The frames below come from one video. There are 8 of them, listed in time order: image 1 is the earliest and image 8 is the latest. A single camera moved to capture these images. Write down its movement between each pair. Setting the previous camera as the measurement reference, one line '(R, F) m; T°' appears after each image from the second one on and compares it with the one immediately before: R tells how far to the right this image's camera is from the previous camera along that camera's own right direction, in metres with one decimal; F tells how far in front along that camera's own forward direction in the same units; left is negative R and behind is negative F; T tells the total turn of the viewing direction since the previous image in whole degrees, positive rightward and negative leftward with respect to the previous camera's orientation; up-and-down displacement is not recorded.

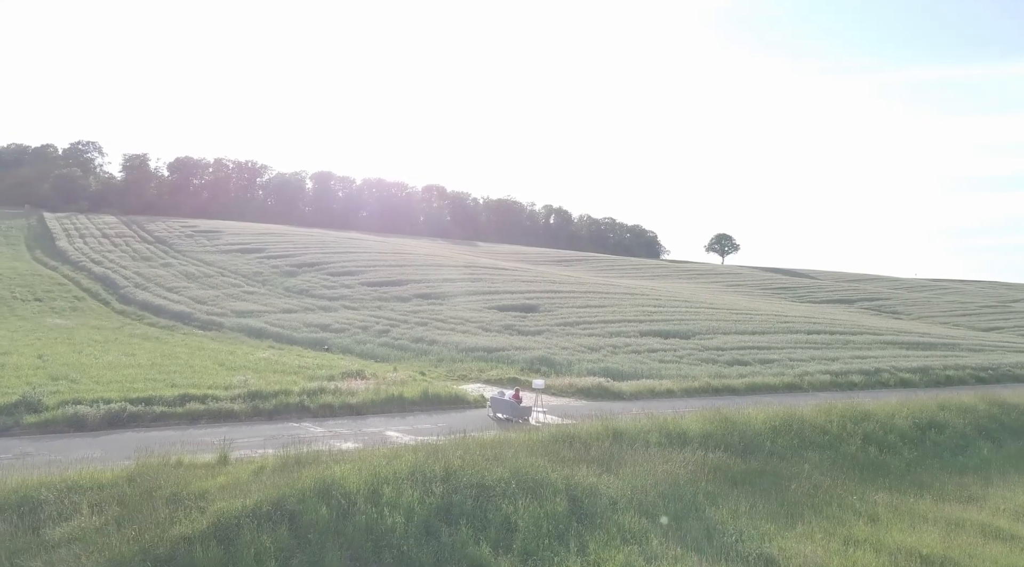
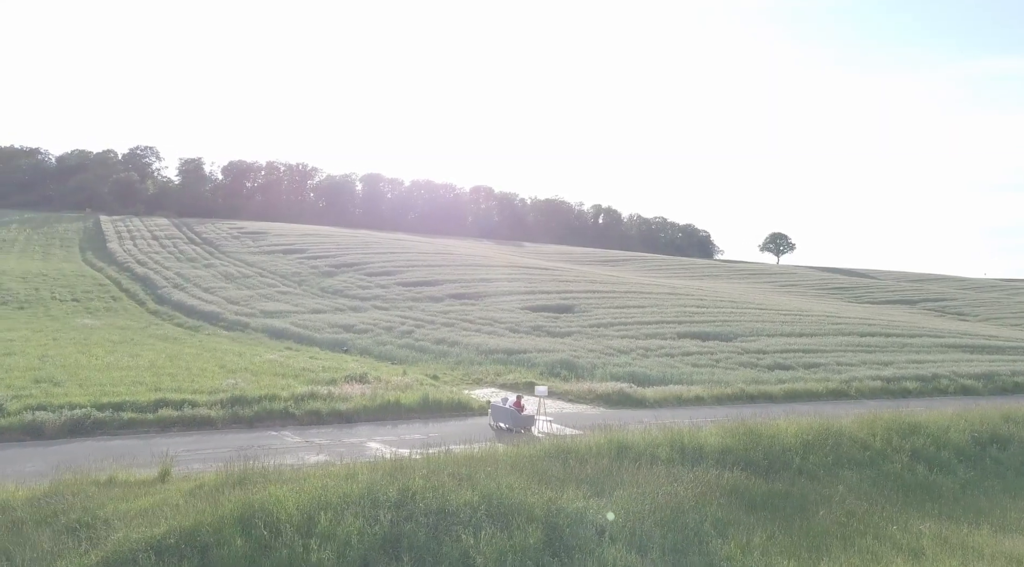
(+1.2, +1.8) m; -4°
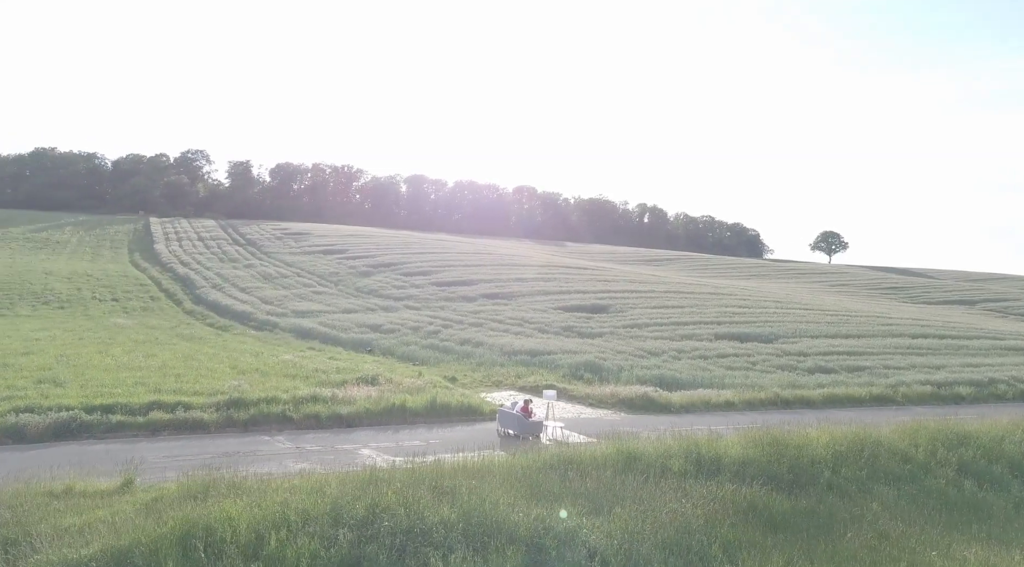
(+0.8, +1.1) m; -3°
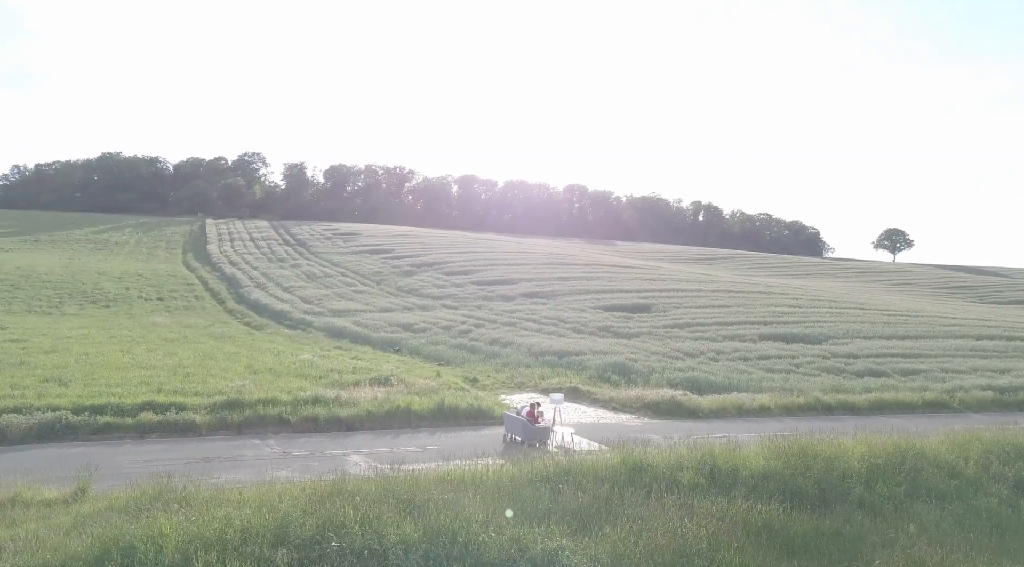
(+1.0, +1.1) m; -4°
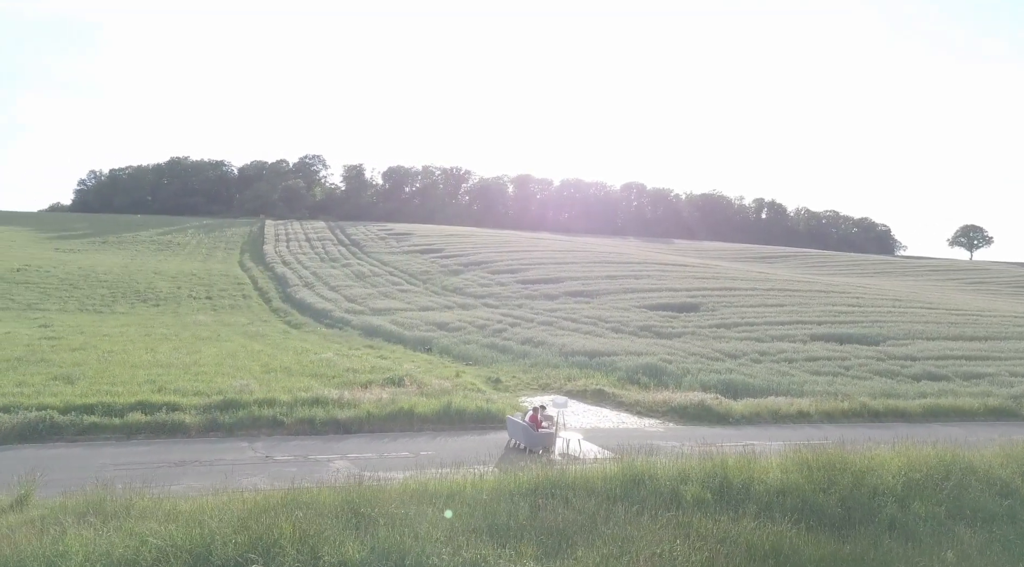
(+1.1, +1.1) m; -4°
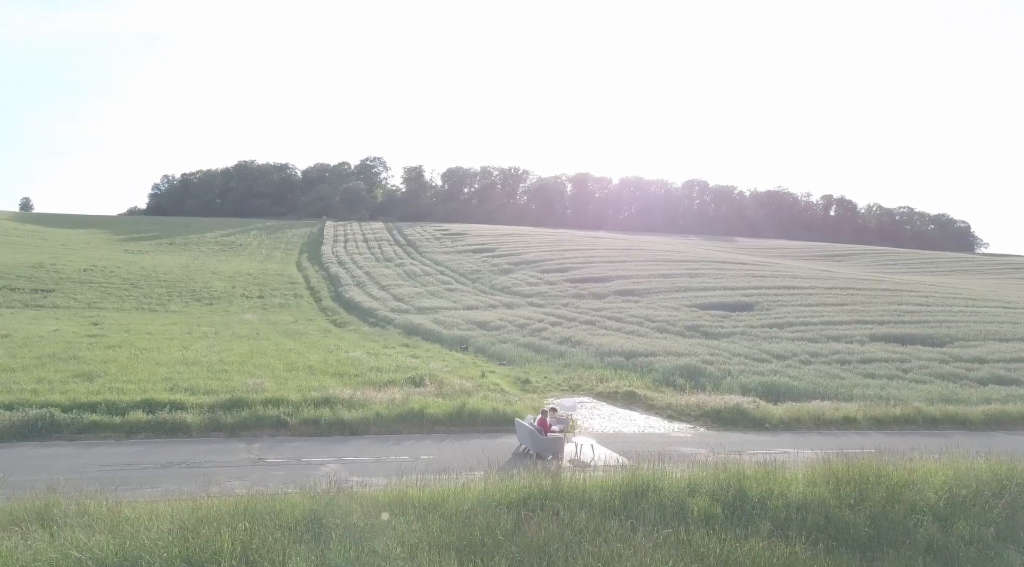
(+0.9, +0.9) m; -4°
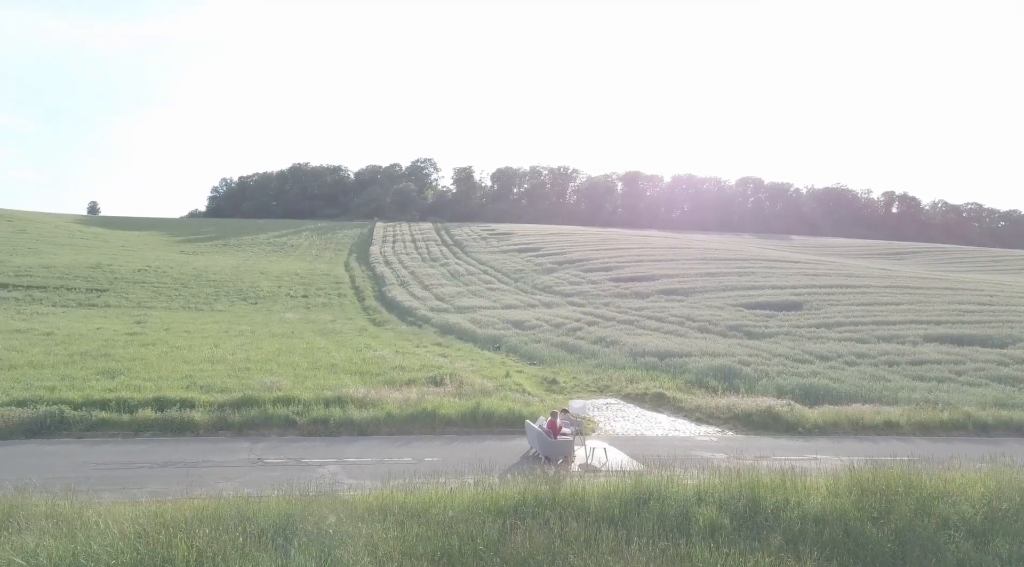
(+0.7, +0.6) m; -4°
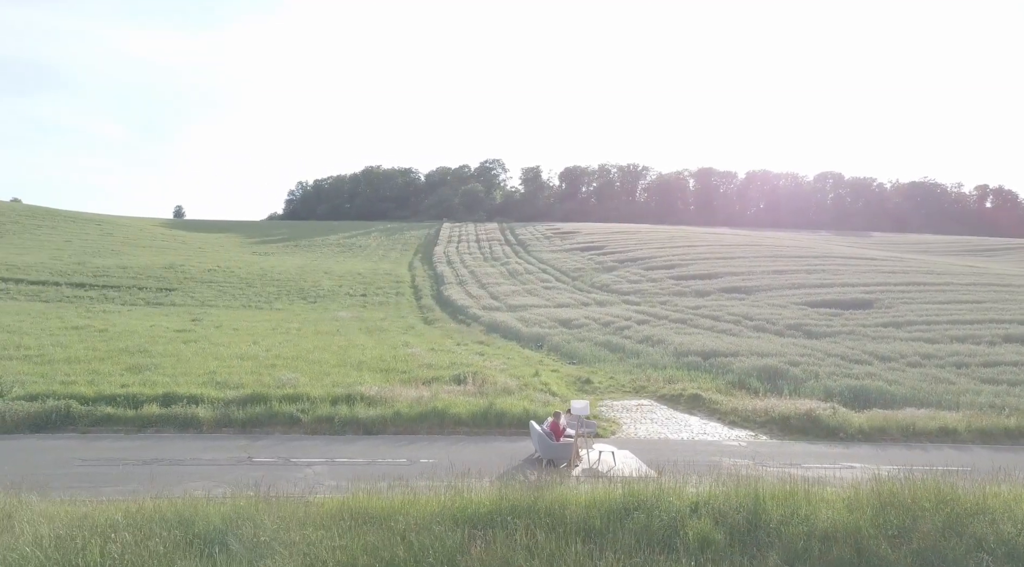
(+1.1, +0.8) m; -5°
